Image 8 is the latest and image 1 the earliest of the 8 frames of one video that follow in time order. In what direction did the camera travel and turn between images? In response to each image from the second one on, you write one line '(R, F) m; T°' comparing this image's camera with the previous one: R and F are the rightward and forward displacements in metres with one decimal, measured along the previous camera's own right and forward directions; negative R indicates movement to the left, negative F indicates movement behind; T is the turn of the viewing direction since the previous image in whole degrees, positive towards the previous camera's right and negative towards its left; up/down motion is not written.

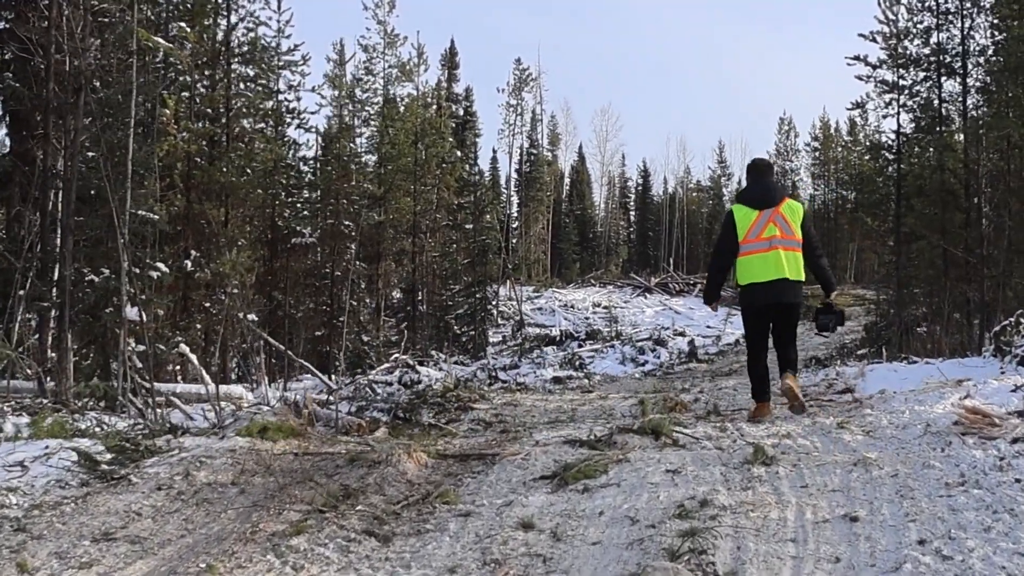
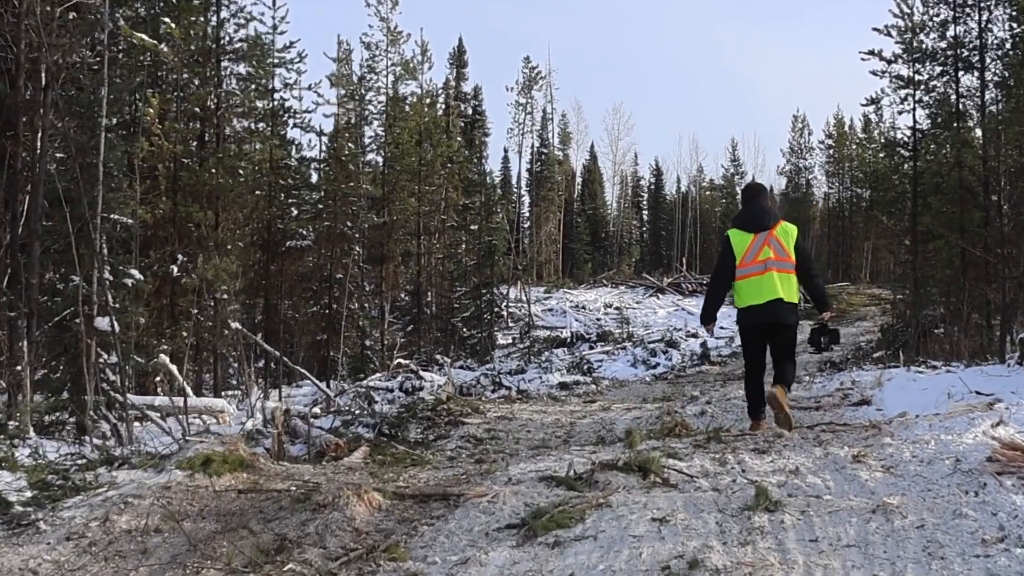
(+0.1, +0.5) m; -1°
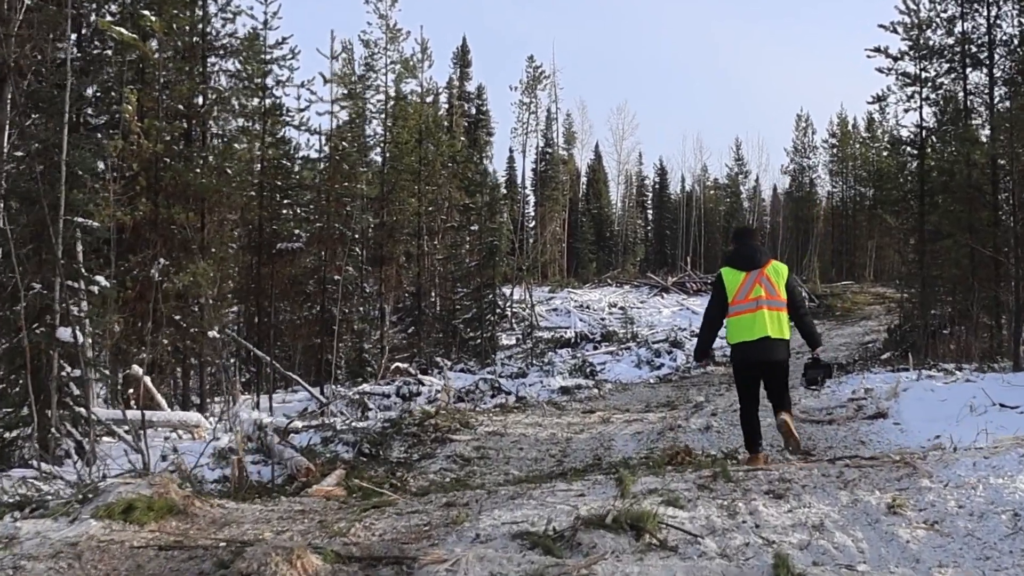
(+0.1, +0.6) m; 0°
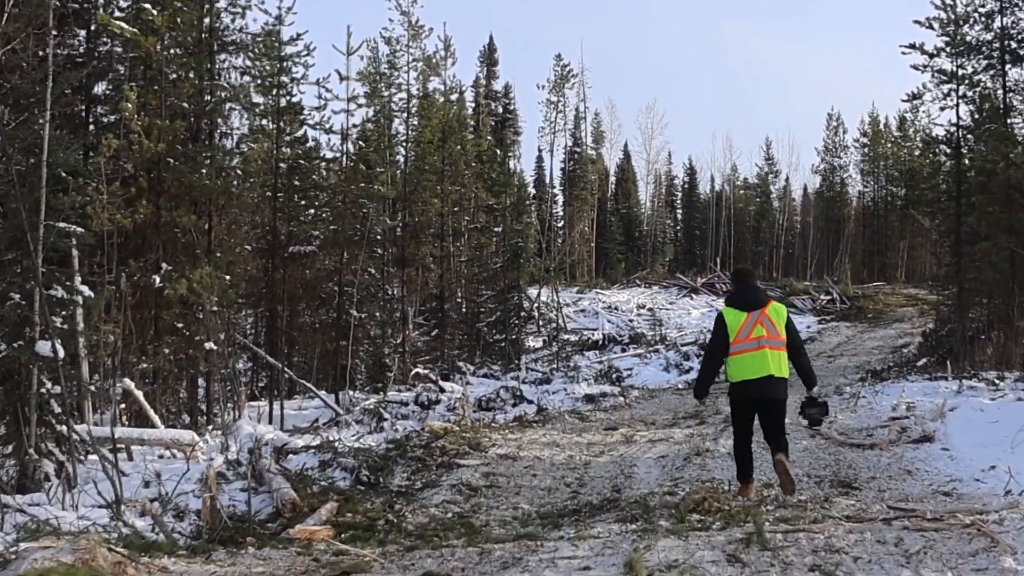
(+0.1, +0.7) m; -1°
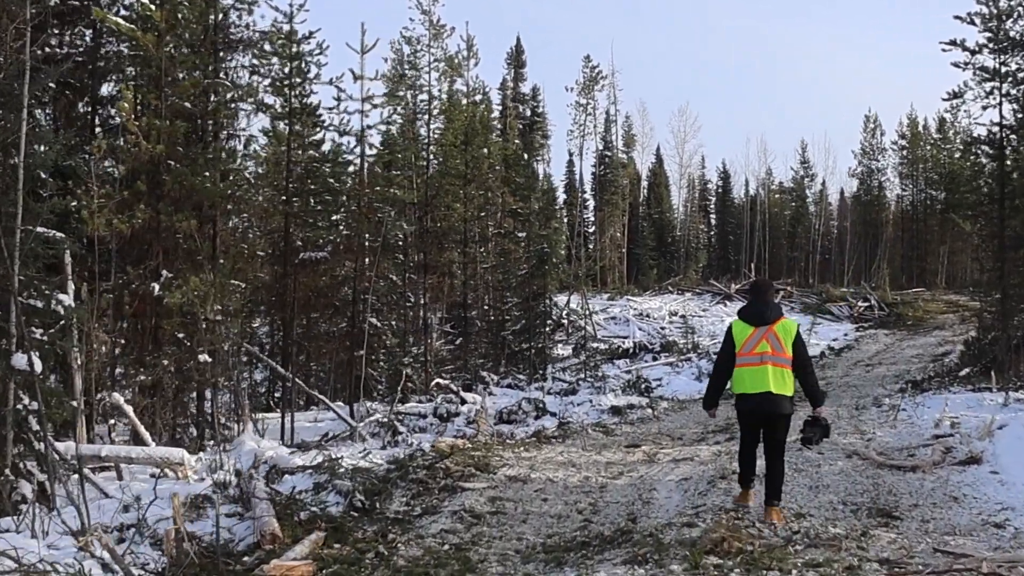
(+0.1, +0.6) m; -2°
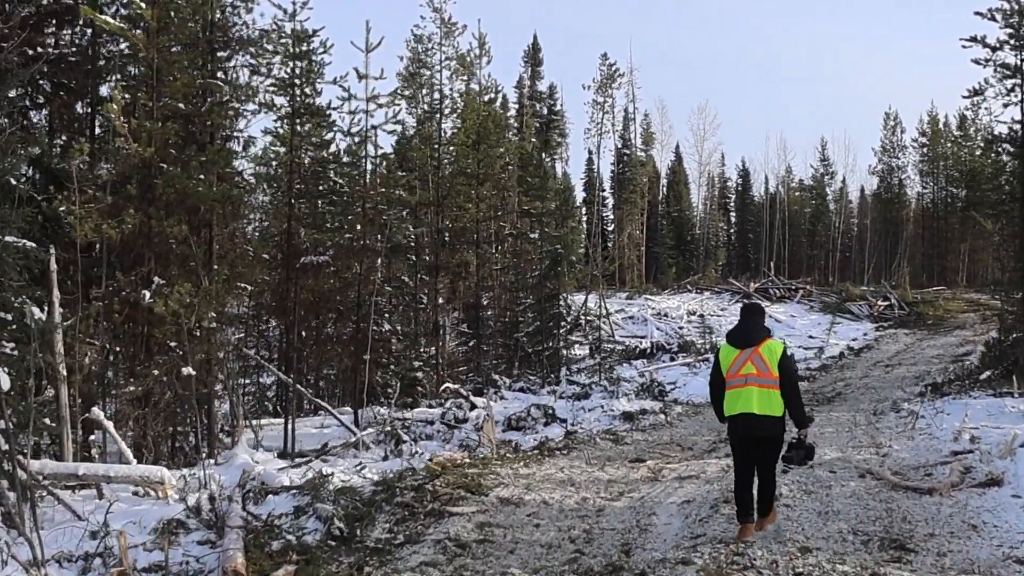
(+0.2, +0.4) m; -1°
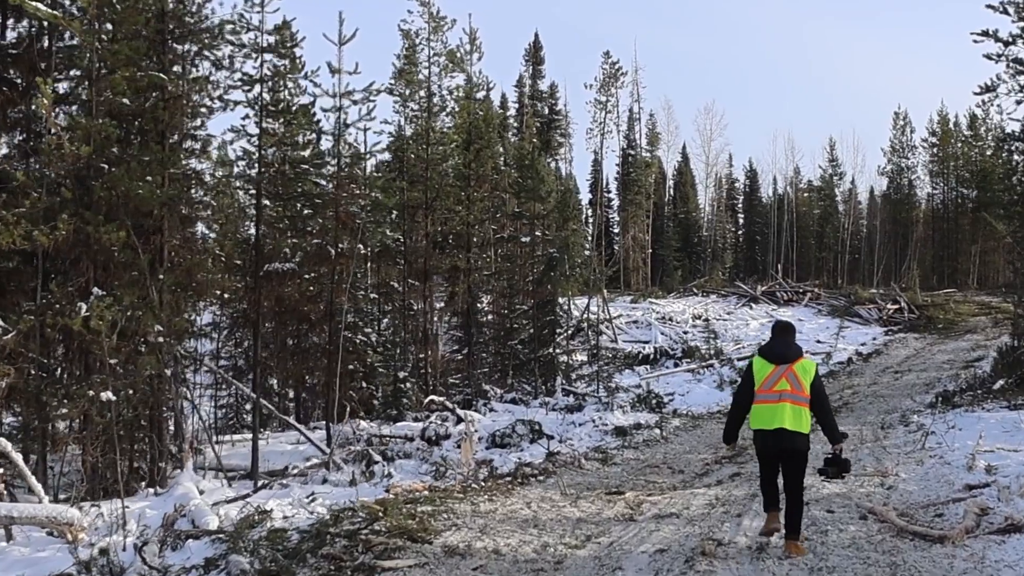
(+0.3, +0.9) m; 0°
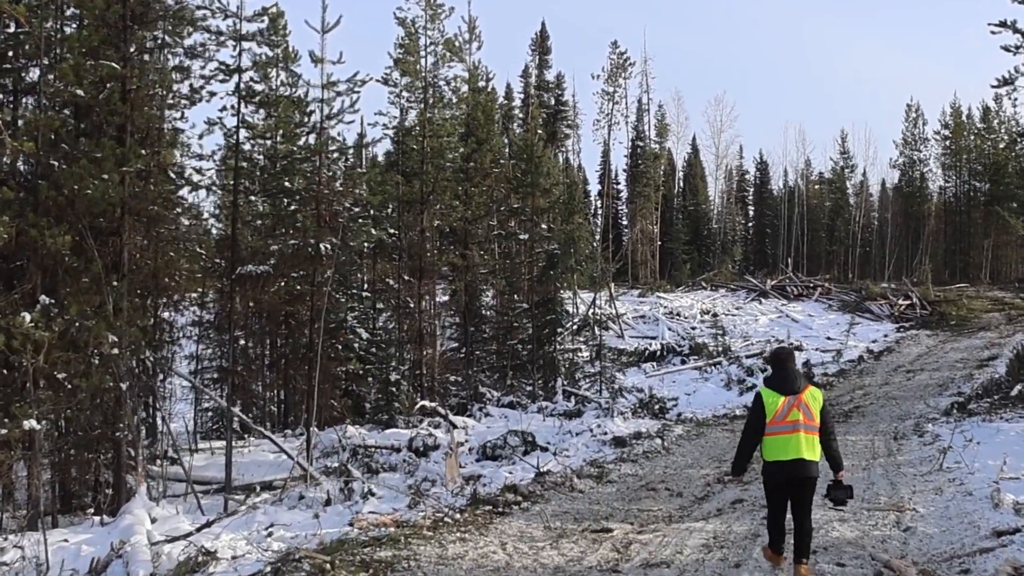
(+0.2, +0.8) m; 0°
